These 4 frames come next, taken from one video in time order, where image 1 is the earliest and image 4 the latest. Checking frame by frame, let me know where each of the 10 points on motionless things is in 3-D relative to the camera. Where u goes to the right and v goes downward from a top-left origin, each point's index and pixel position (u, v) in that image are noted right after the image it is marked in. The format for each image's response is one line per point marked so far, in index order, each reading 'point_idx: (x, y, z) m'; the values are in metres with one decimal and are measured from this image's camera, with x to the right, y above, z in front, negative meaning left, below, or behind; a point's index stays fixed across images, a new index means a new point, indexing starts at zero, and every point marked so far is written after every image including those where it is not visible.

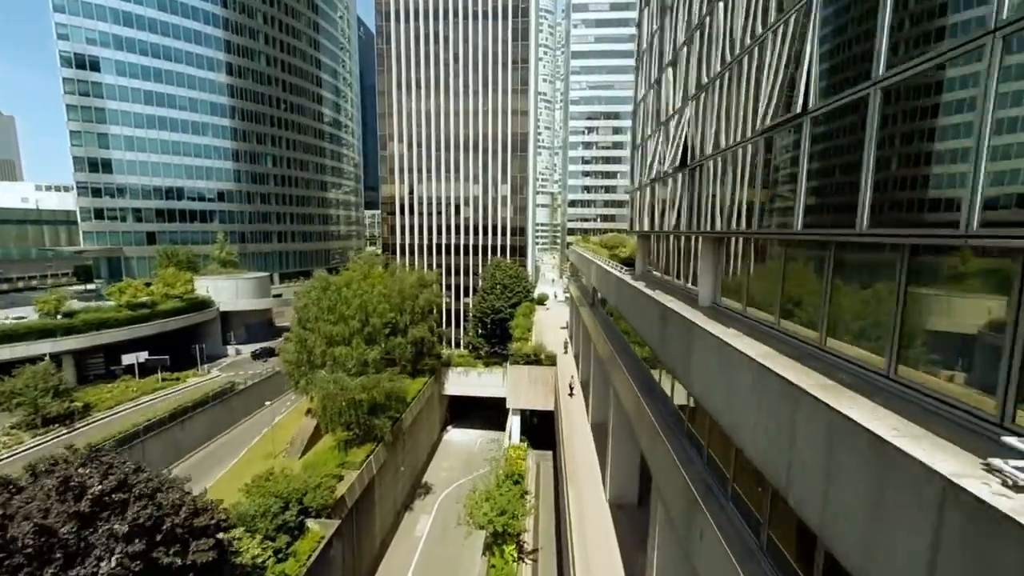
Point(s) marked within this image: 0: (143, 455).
0: (-17.5, -7.9, +18.5) m
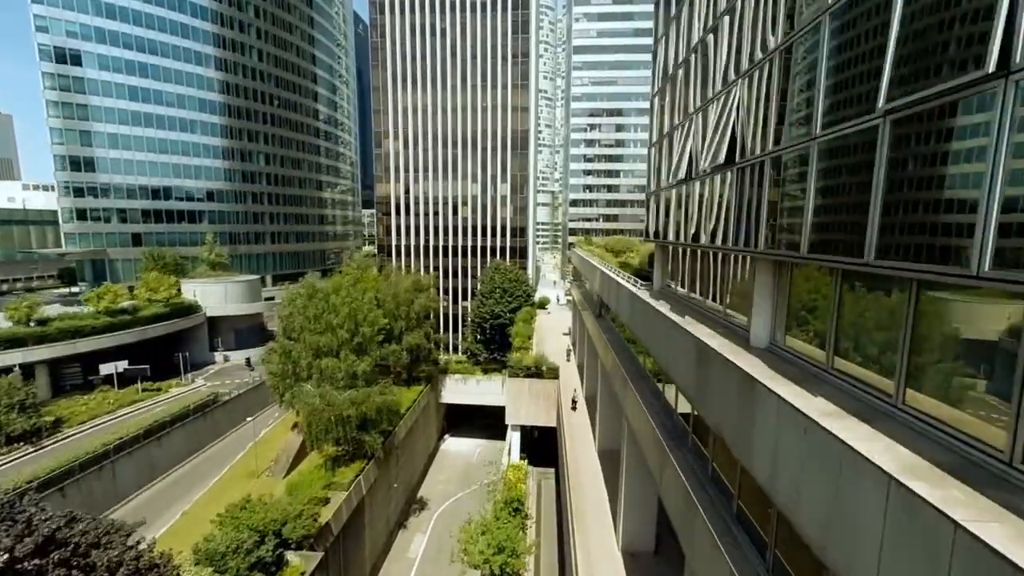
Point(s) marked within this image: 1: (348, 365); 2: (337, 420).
0: (-17.5, -8.3, +17.2) m
1: (-8.2, -3.9, +19.5) m
2: (-8.4, -6.3, +18.7) m
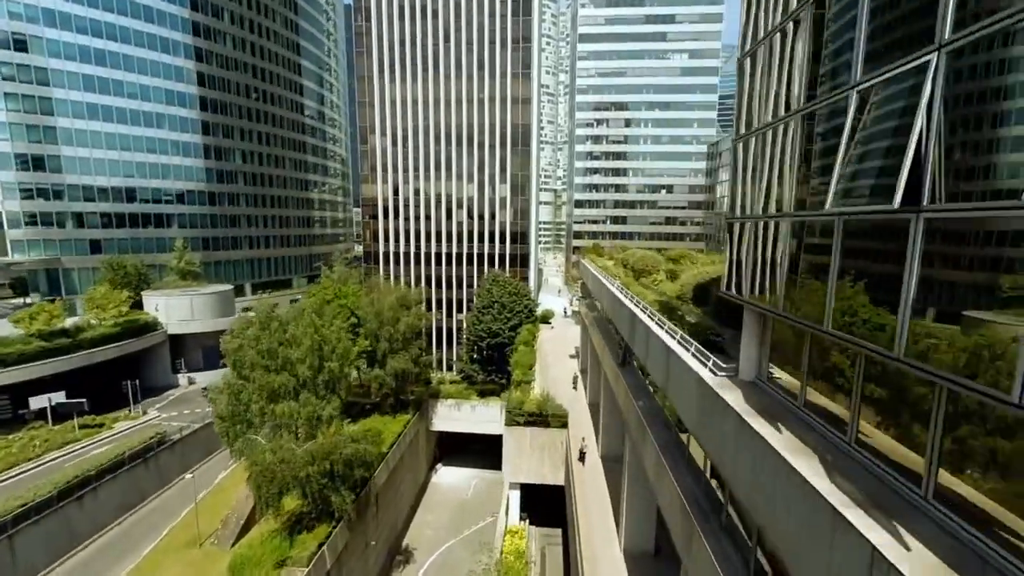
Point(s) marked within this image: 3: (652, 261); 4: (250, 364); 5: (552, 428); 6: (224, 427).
0: (-17.6, -9.4, +13.7) m
1: (-8.2, -5.0, +16.0) m
2: (-8.4, -7.5, +15.2) m
3: (+6.0, +1.1, +16.5) m
4: (-10.8, -3.1, +16.1) m
5: (+1.7, -5.7, +16.0) m
6: (-12.3, -5.9, +16.6) m
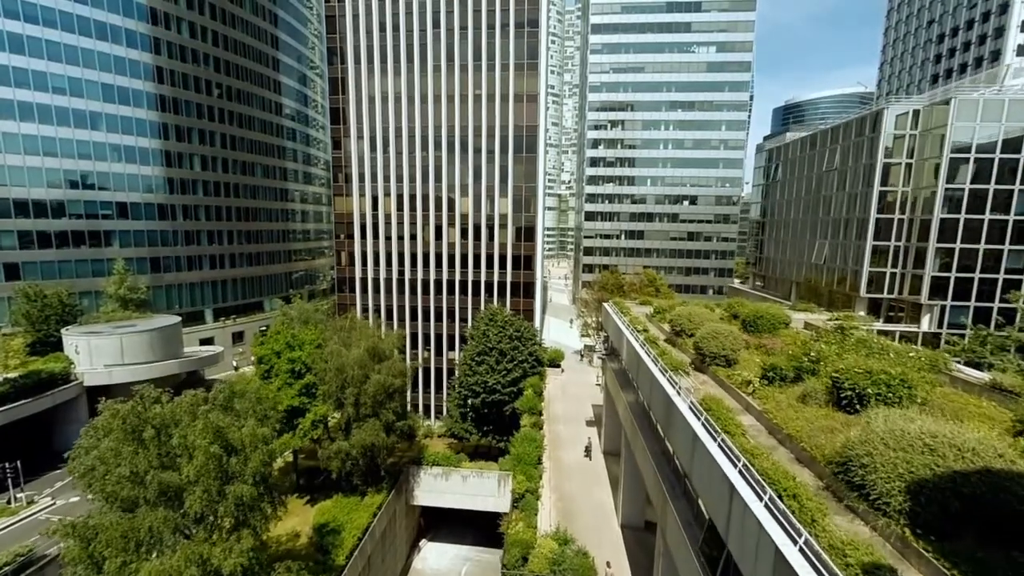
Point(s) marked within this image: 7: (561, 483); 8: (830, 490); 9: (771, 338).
0: (-17.7, -11.7, +8.1) m
1: (-8.3, -7.4, +10.3) m
2: (-8.5, -9.8, +9.6) m
3: (+6.0, -1.4, +10.8) m
4: (-10.8, -5.5, +10.5) m
5: (+1.6, -8.2, +10.3) m
6: (-12.3, -8.2, +11.0) m
7: (+2.1, -7.8, +15.8) m
8: (+4.7, -3.0, +5.7) m
9: (+7.8, -1.5, +11.7) m
